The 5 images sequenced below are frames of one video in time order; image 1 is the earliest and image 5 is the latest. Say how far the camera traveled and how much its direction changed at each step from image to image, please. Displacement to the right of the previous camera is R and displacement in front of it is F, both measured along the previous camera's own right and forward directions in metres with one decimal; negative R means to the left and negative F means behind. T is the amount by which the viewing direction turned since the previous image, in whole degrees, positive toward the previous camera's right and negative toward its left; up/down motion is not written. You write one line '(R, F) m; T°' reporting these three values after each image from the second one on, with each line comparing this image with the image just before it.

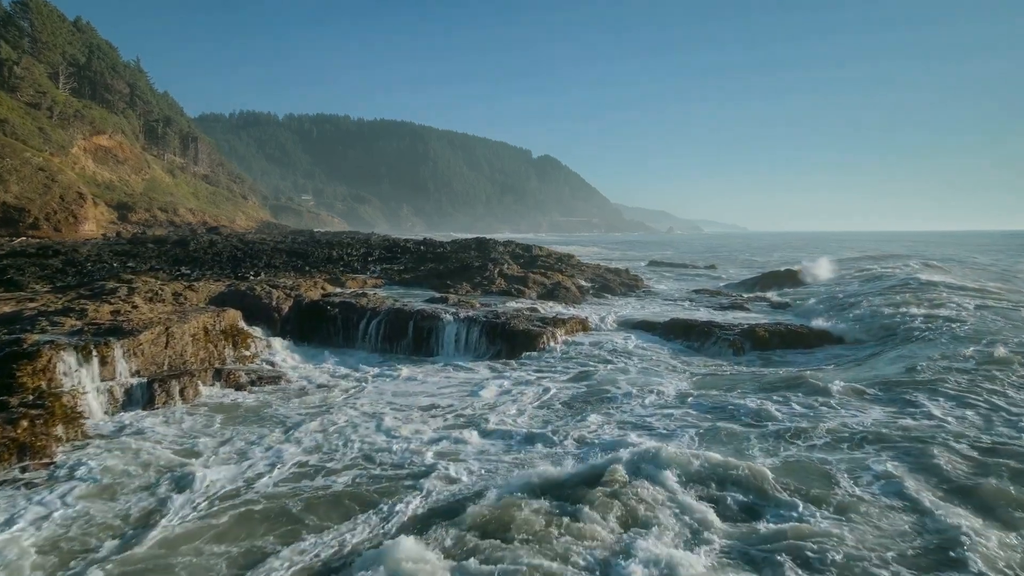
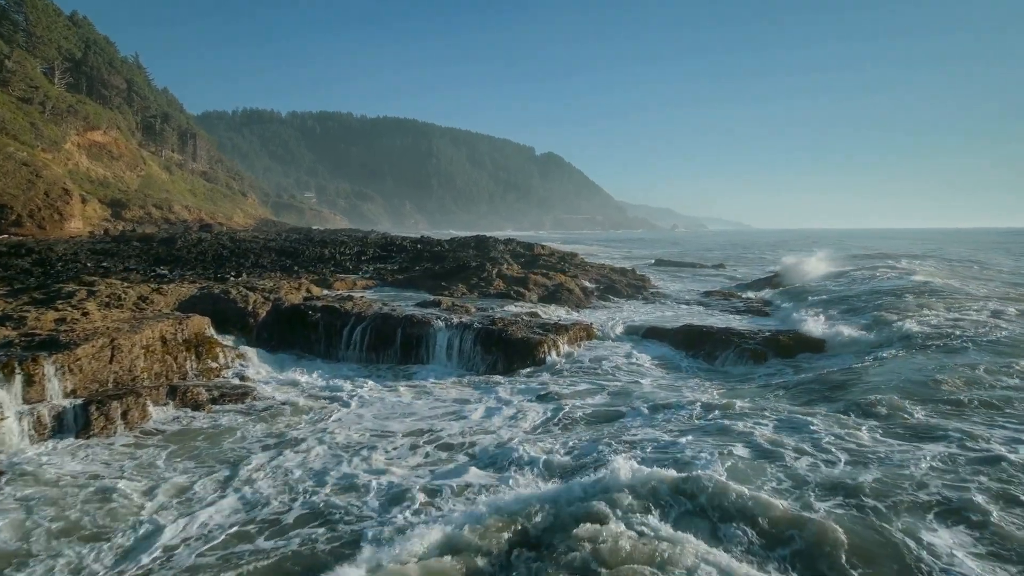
(+0.1, +1.3) m; 0°
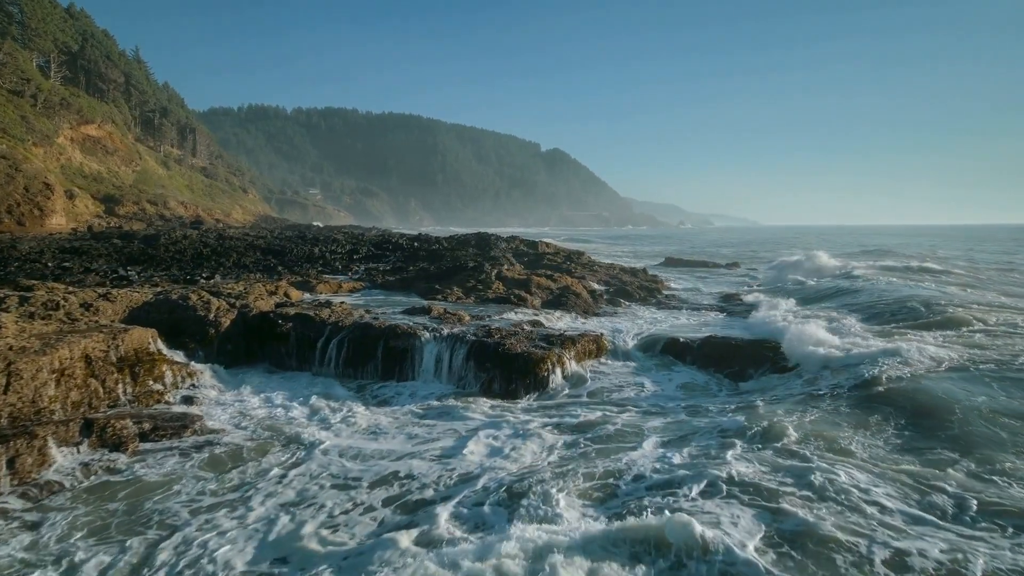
(+0.1, +1.8) m; -1°
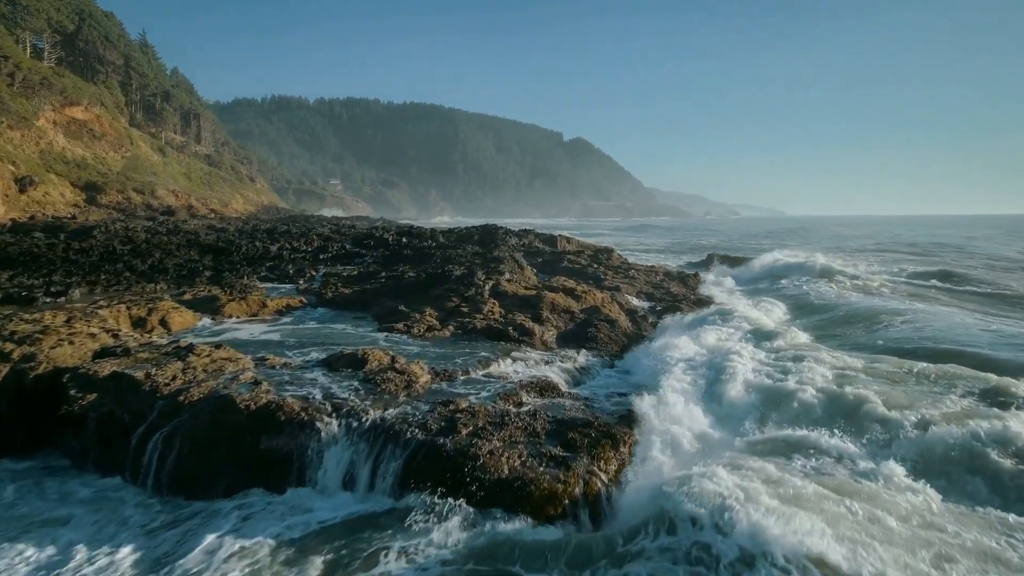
(+0.4, +5.7) m; -2°
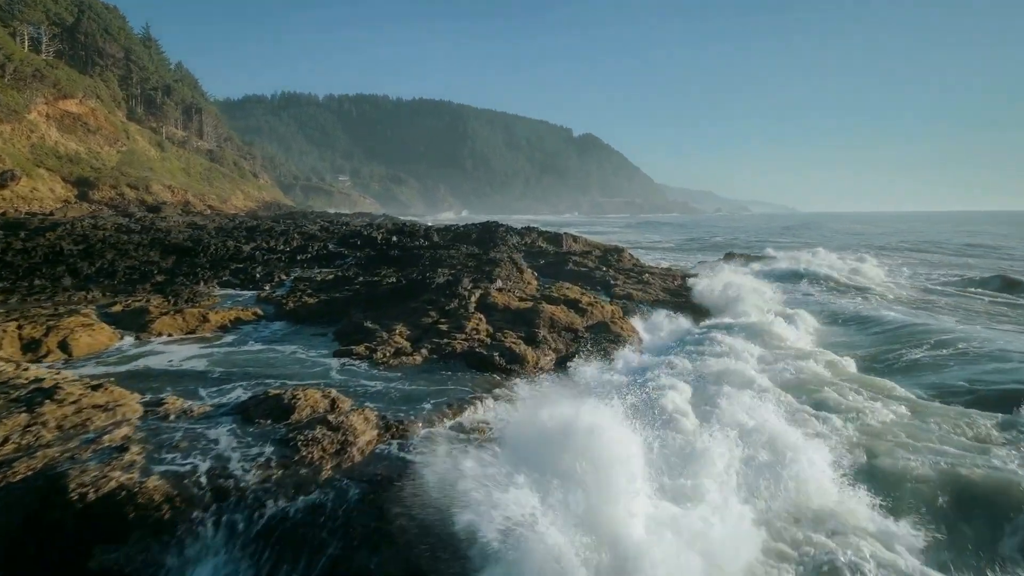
(+0.3, +2.1) m; -1°
